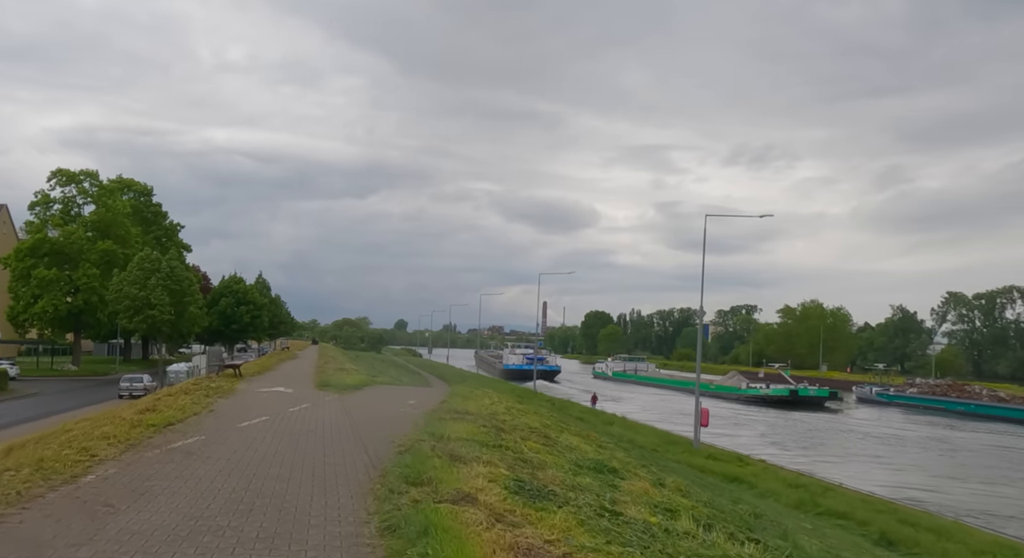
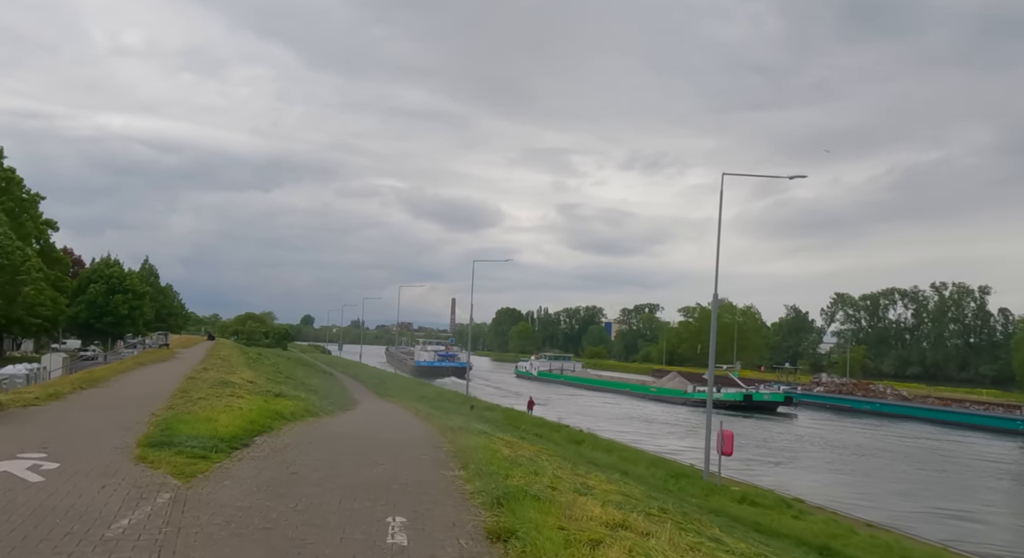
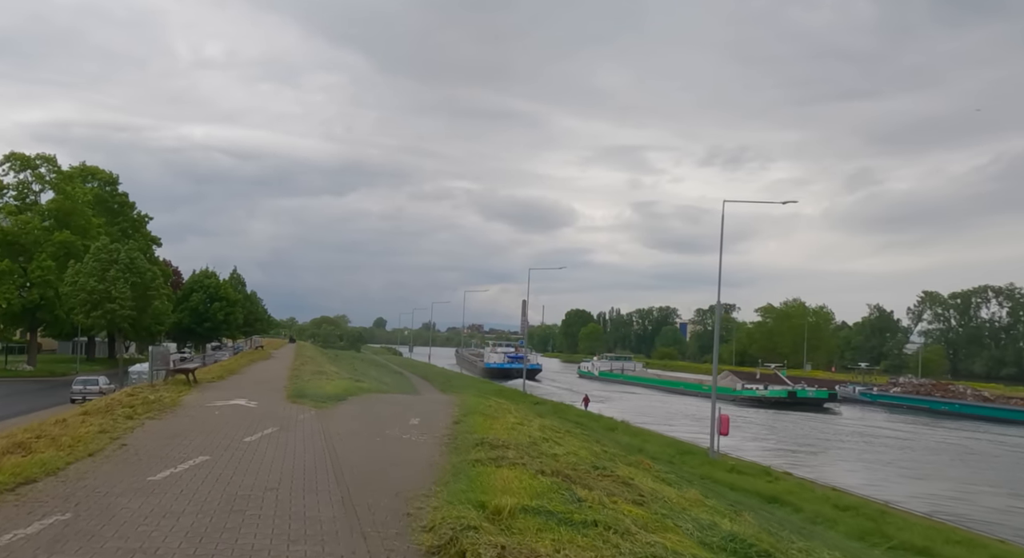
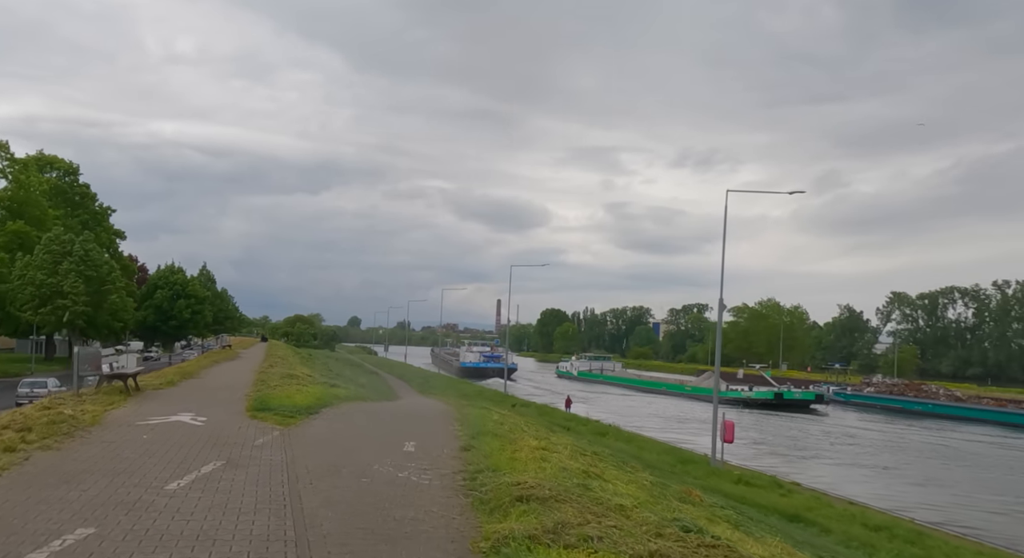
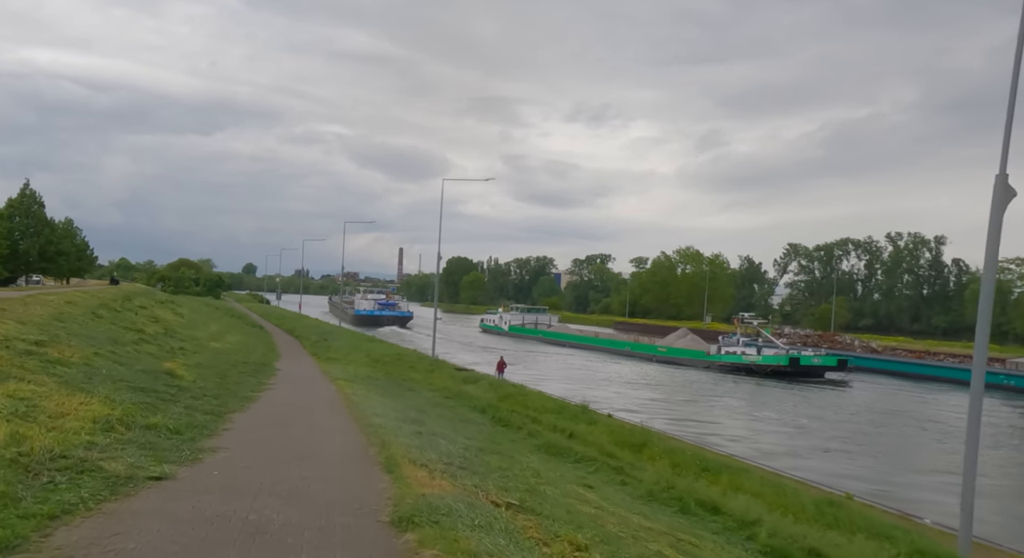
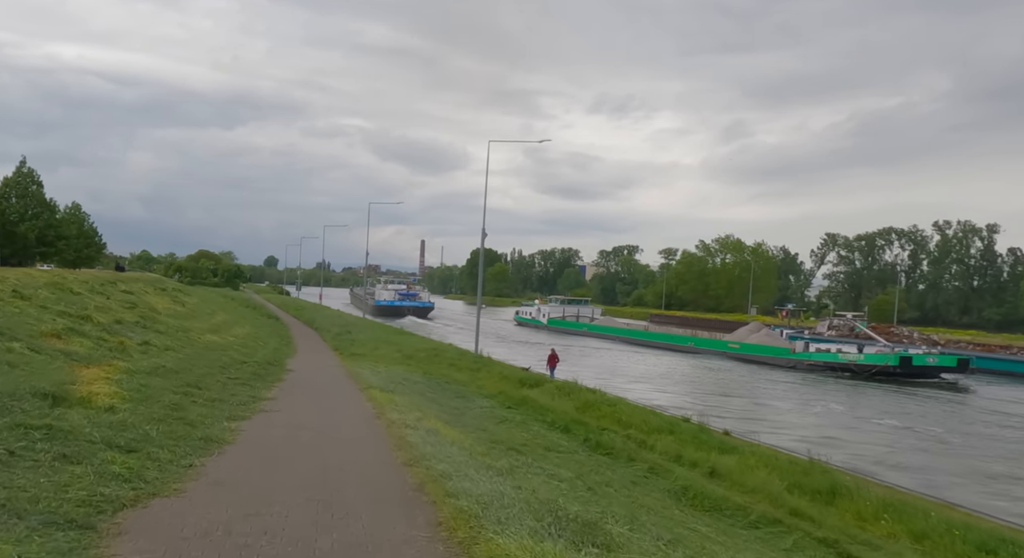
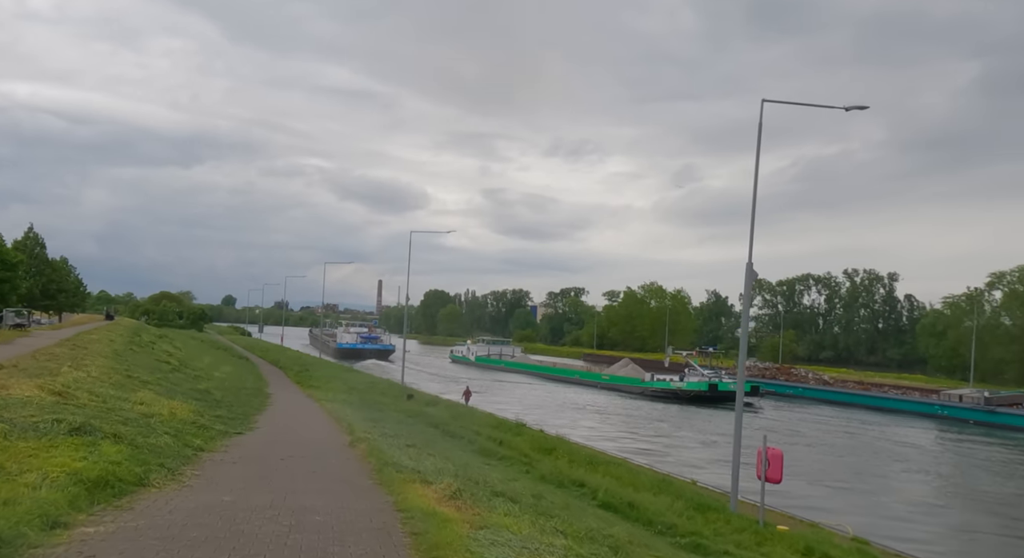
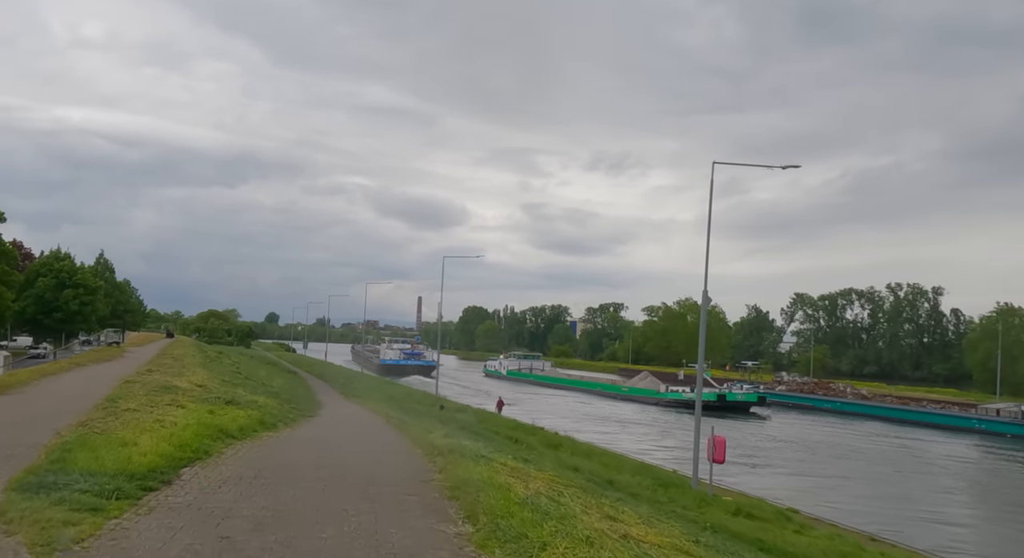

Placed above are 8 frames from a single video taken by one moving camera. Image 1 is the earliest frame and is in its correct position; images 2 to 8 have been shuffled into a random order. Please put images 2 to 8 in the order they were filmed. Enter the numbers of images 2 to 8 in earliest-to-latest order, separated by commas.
3, 4, 2, 8, 7, 5, 6
